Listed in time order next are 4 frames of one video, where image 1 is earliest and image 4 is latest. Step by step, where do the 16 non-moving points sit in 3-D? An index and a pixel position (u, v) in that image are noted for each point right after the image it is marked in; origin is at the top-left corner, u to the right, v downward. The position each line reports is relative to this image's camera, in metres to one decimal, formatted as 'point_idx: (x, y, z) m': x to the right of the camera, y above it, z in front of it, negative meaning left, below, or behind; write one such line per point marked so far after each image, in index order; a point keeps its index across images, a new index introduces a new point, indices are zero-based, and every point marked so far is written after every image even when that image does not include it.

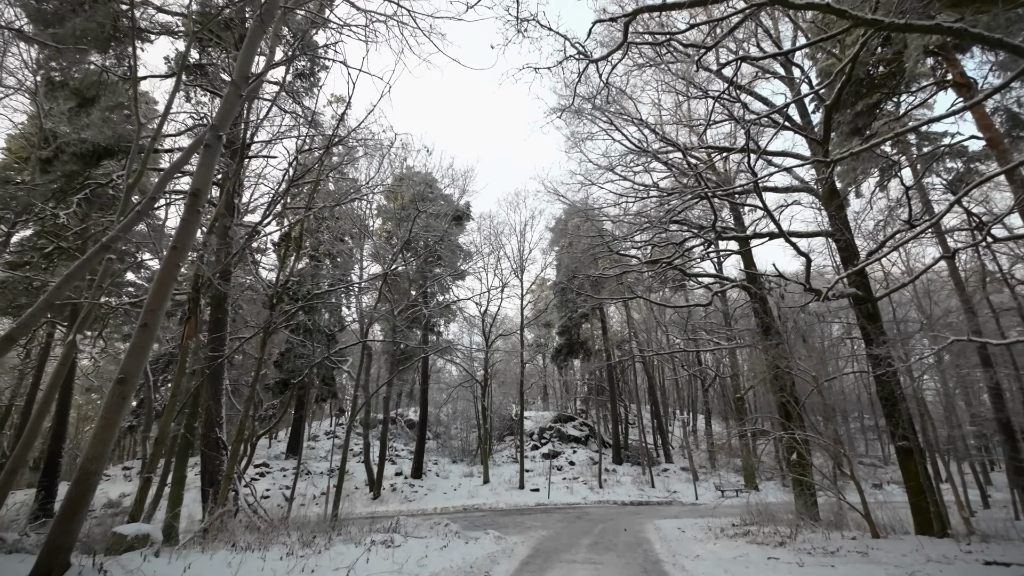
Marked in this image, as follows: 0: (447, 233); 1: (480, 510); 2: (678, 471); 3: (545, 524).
0: (-1.9, +1.6, +14.2) m
1: (-0.8, -5.1, +11.2) m
2: (+6.3, -6.9, +18.3) m
3: (+0.7, -4.8, +9.9) m
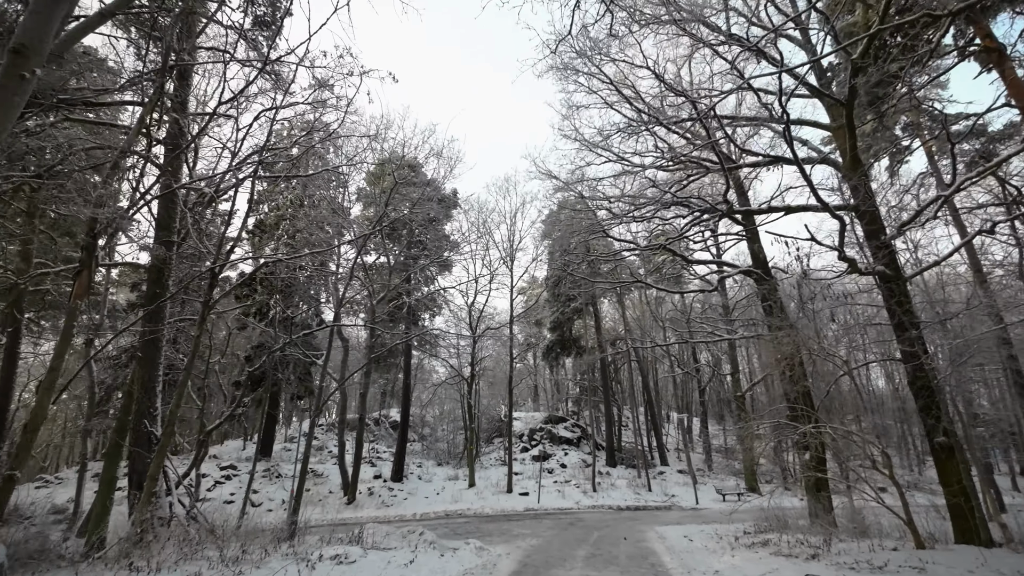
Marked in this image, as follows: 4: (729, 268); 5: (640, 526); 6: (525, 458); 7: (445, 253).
0: (-2.2, +1.9, +13.4) m
1: (-1.1, -4.8, +10.3) m
2: (+5.9, -6.7, +17.6) m
3: (+0.4, -4.5, +9.0) m
4: (+4.4, +0.4, +9.9) m
5: (+2.5, -4.6, +9.4) m
6: (+0.5, -6.5, +18.5) m
7: (-1.8, +1.0, +13.1) m
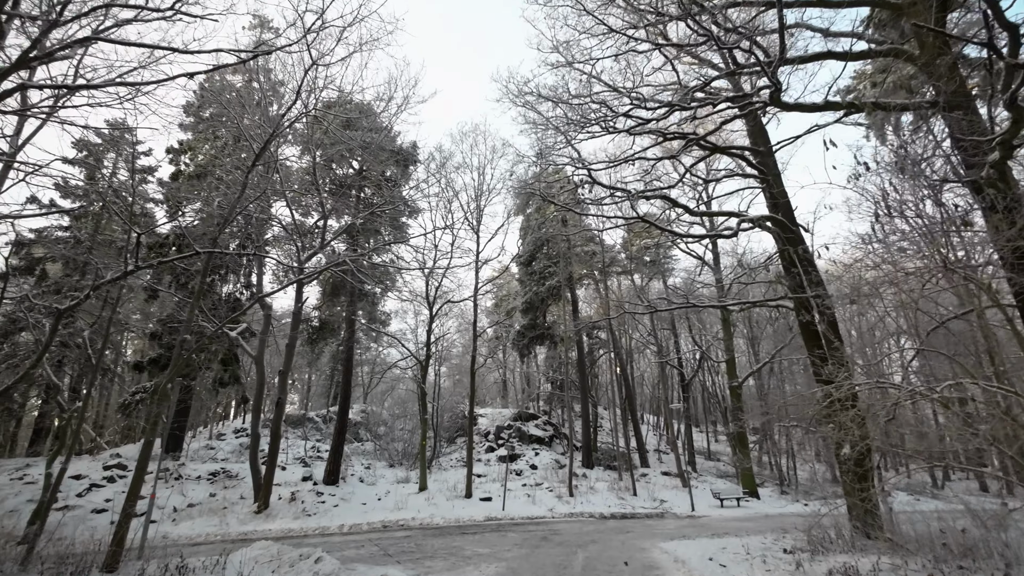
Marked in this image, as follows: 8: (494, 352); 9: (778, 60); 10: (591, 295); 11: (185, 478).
0: (-3.0, +2.7, +11.2) m
1: (-1.8, -4.0, +8.1) m
2: (+4.7, -6.1, +15.8) m
3: (-0.2, -3.7, +6.9) m
4: (+3.8, +1.1, +8.1) m
5: (+1.8, -3.9, +7.4) m
6: (-0.7, -5.8, +16.4) m
7: (-2.6, +1.8, +11.0) m
8: (-0.7, -2.4, +18.4) m
9: (+2.9, +2.5, +5.3) m
10: (+3.0, -0.3, +18.5) m
11: (-6.6, -3.8, +9.9) m
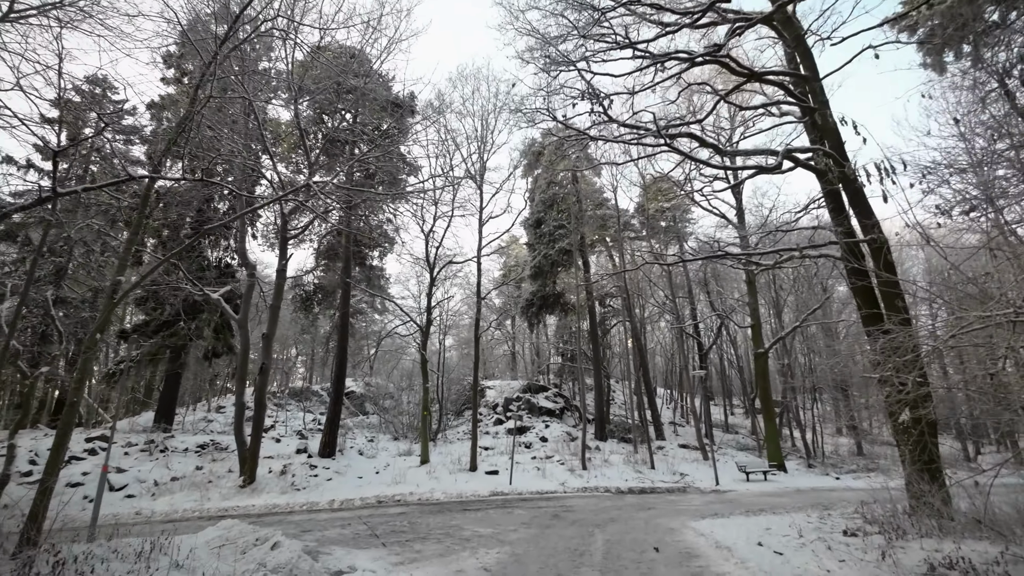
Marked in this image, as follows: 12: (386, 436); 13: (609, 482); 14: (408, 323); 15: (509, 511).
0: (-2.8, +3.5, +10.3) m
1: (-1.7, -3.3, +7.5) m
2: (+5.0, -5.0, +15.1) m
3: (-0.1, -3.1, +6.2) m
4: (+3.9, +1.9, +7.1) m
5: (+2.0, -3.2, +6.7) m
6: (-0.4, -4.7, +15.8) m
7: (-2.4, +2.6, +10.1) m
8: (-0.4, -1.2, +17.6) m
9: (+2.9, +3.1, +4.3) m
10: (+3.3, +0.9, +17.6) m
11: (-6.5, -3.1, +9.3) m
12: (-4.0, -4.7, +15.3) m
13: (+2.1, -4.3, +10.8) m
14: (-2.9, -1.0, +13.6) m
15: (0.0, -3.4, +7.5) m
